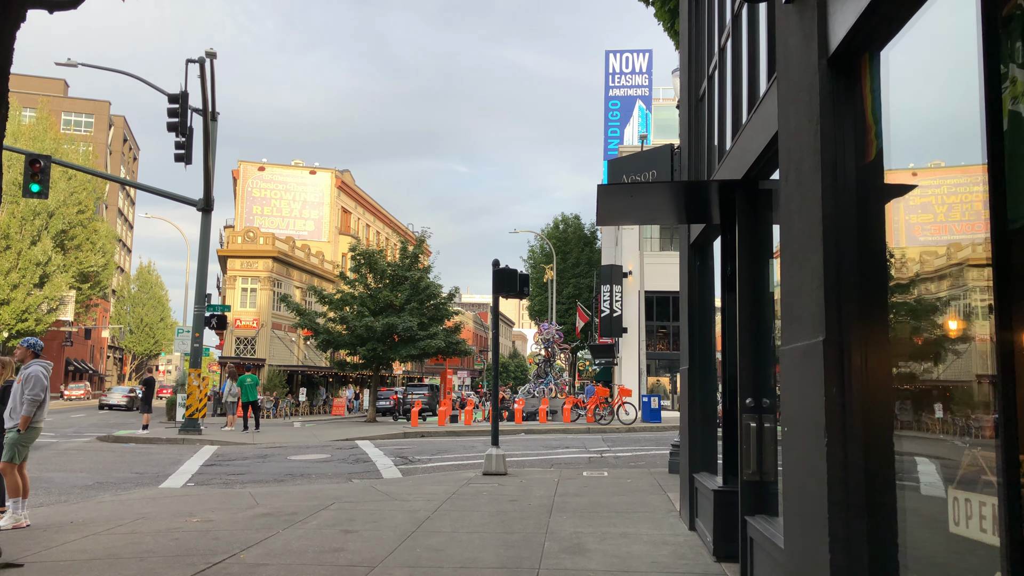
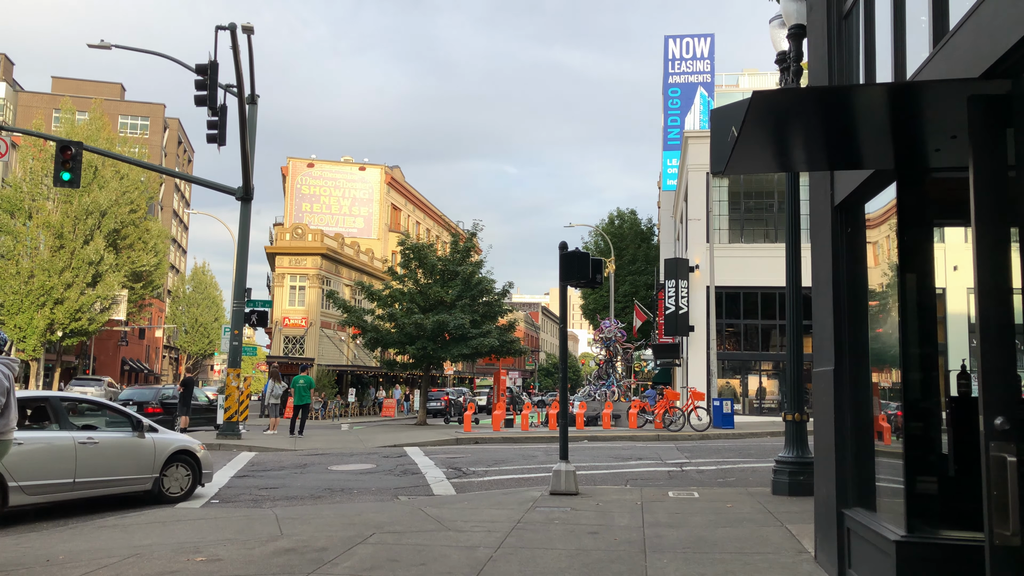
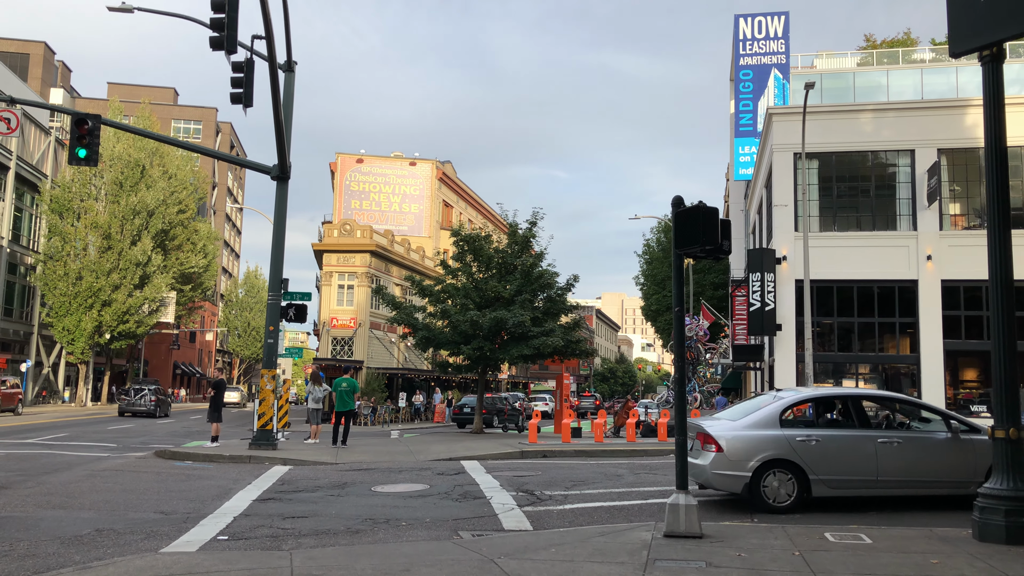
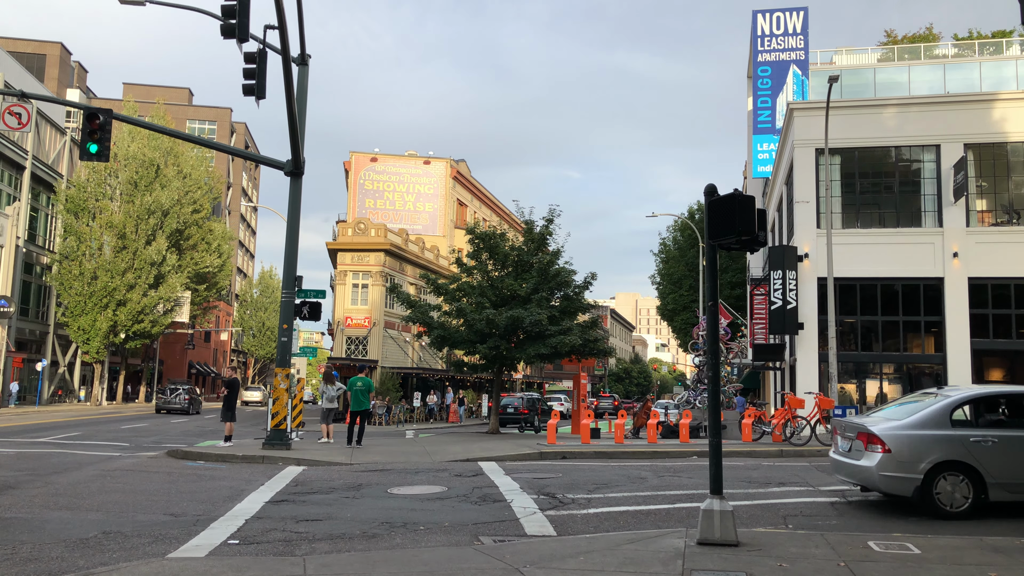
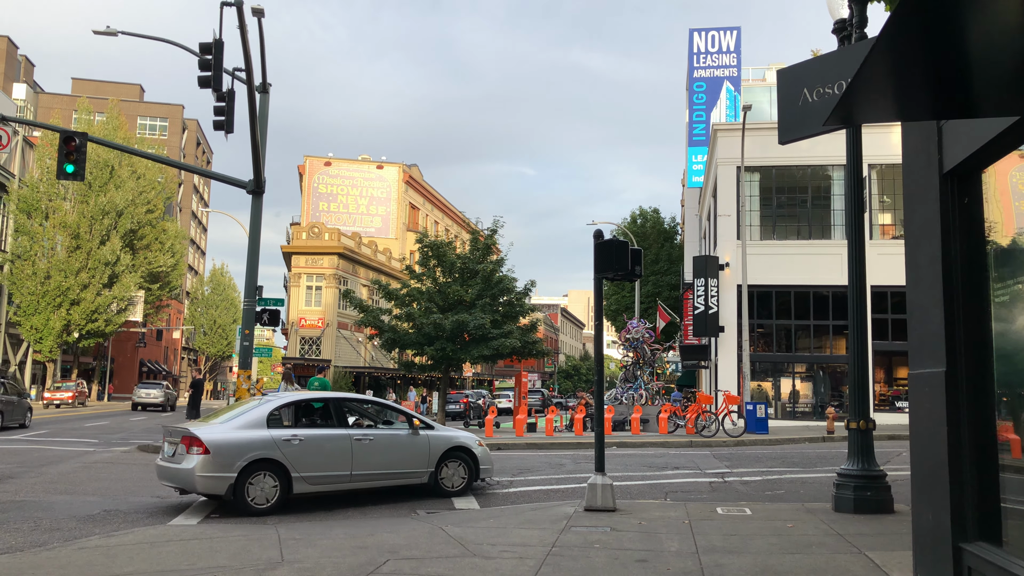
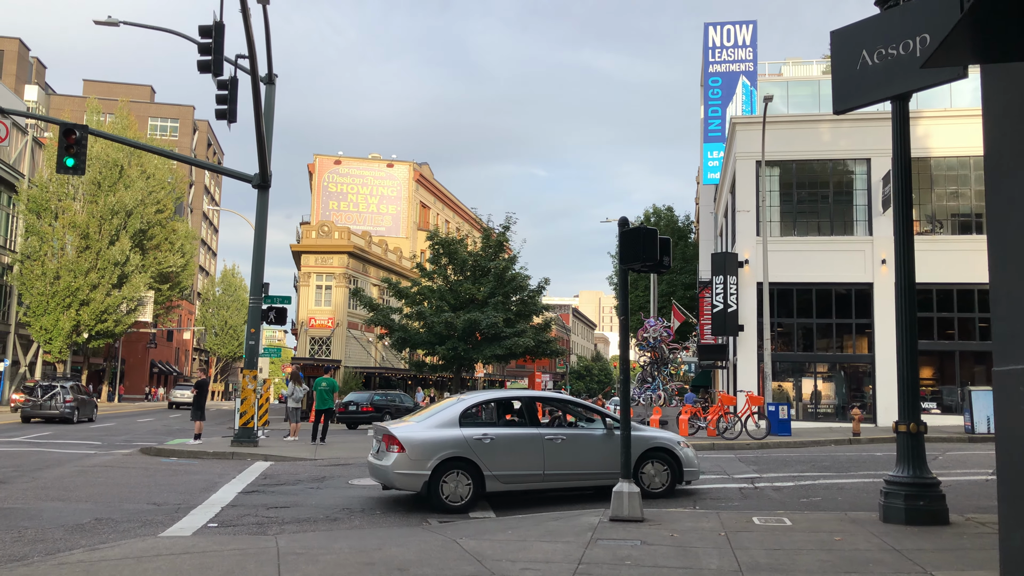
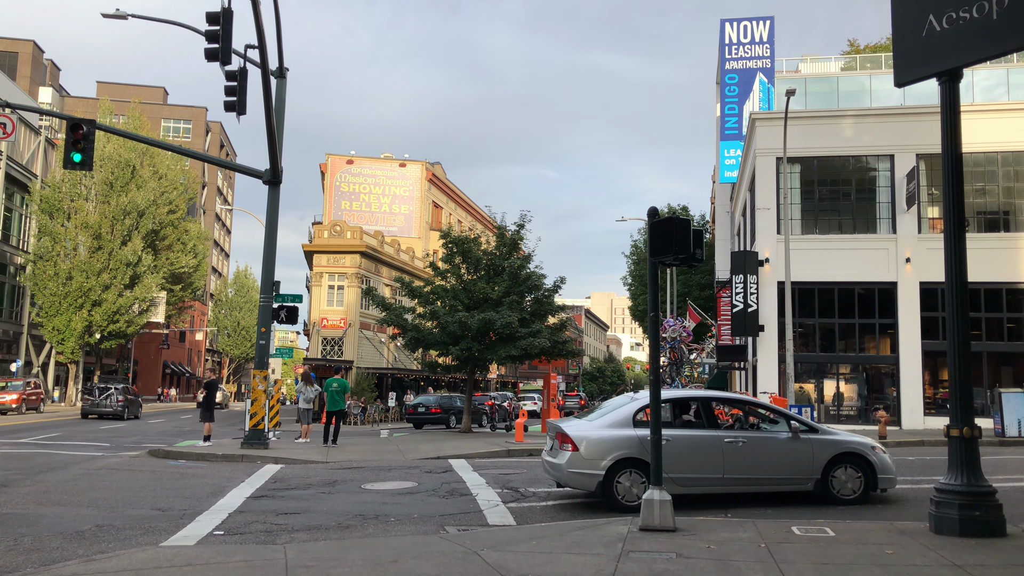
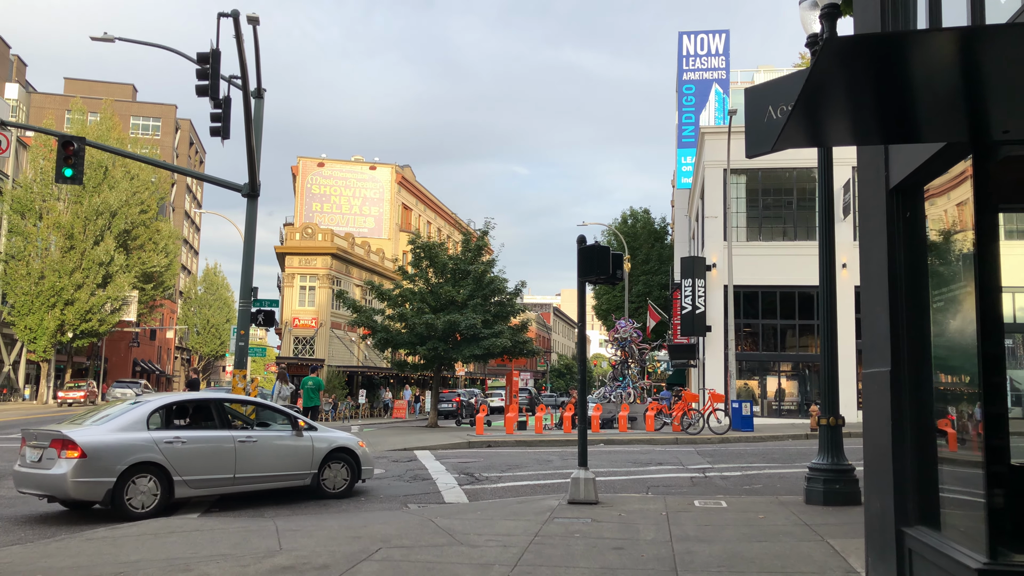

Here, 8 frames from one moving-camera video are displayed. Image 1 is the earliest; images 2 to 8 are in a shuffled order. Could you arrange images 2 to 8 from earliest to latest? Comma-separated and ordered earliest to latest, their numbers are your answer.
2, 8, 5, 6, 7, 3, 4
